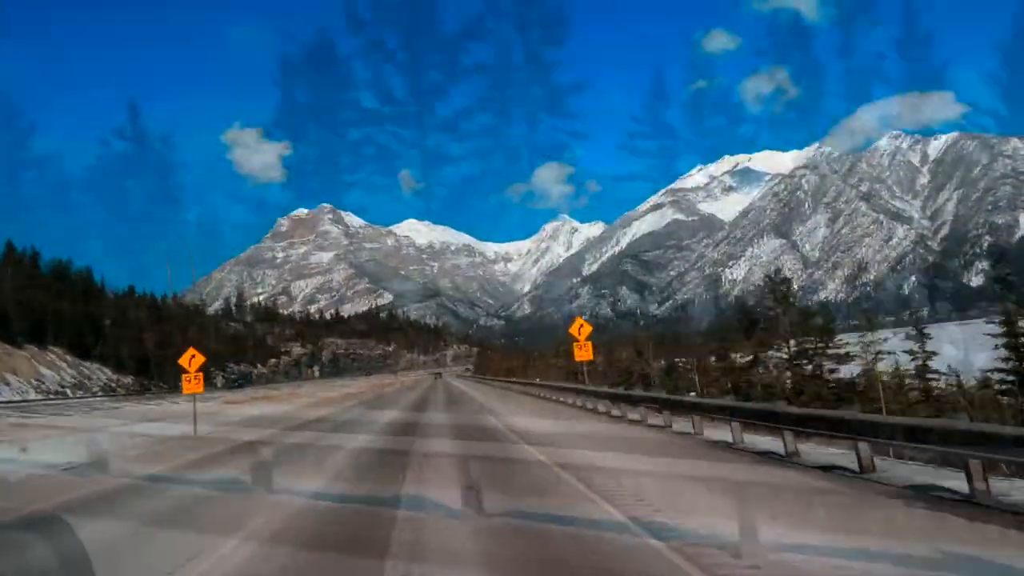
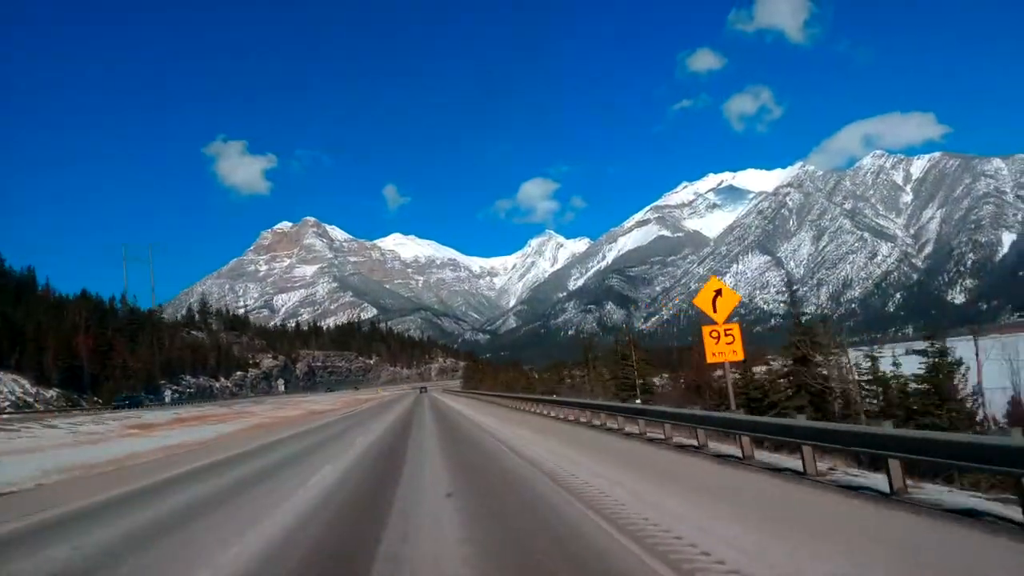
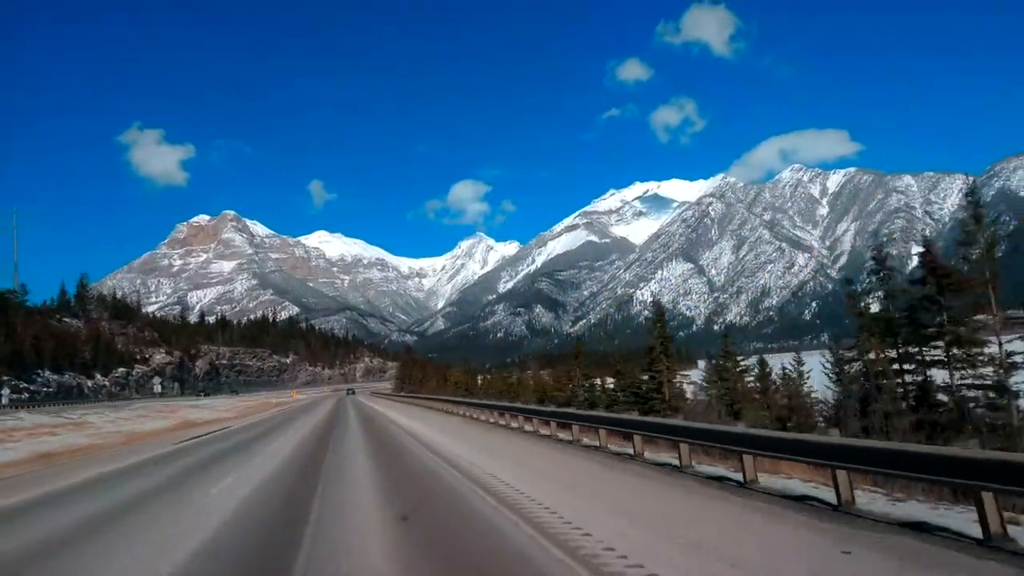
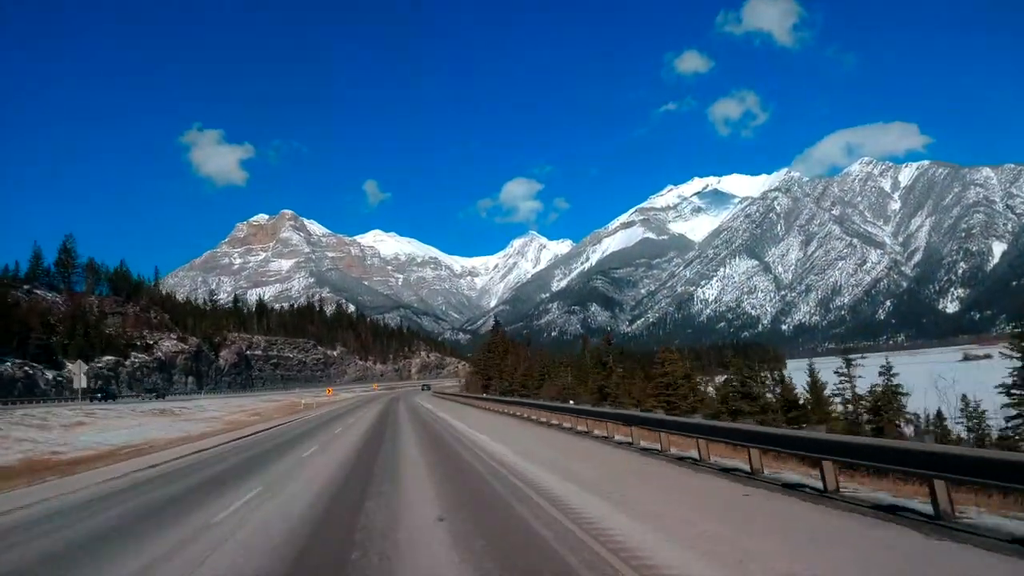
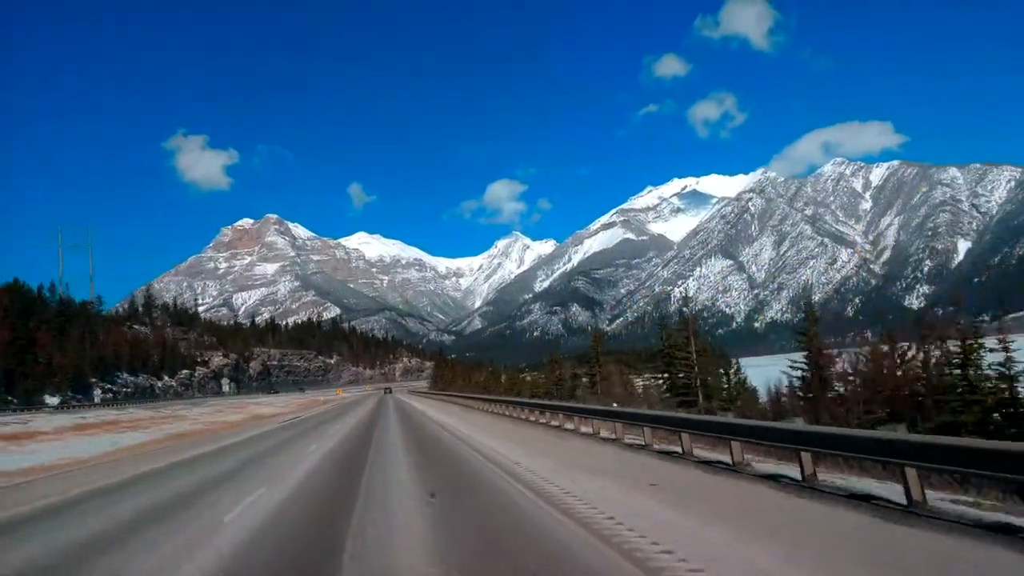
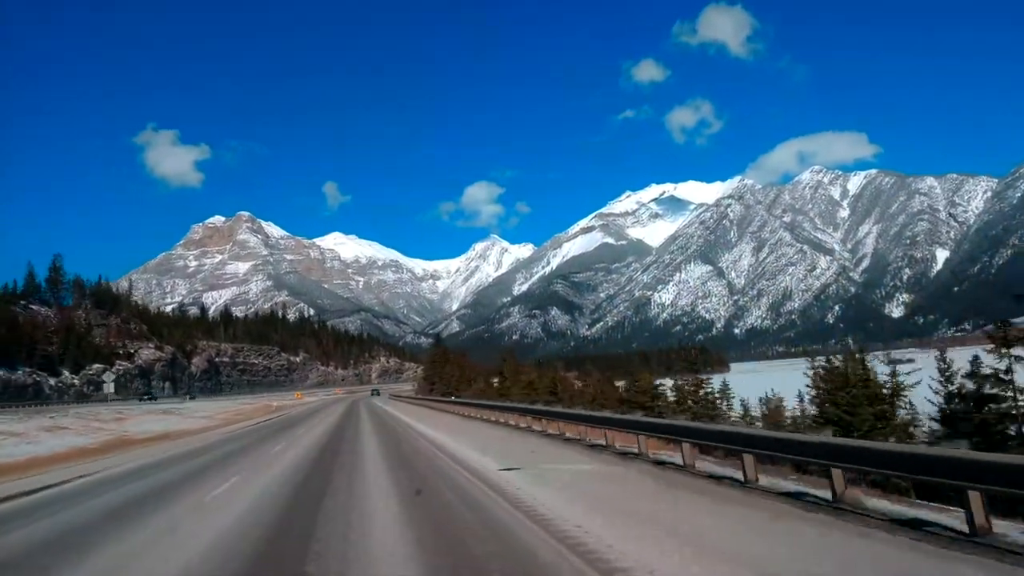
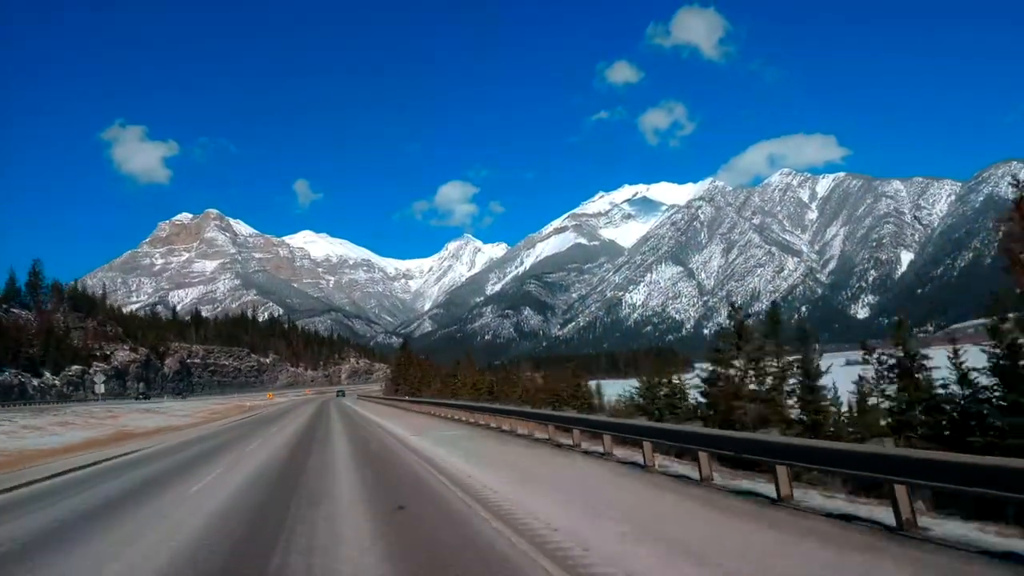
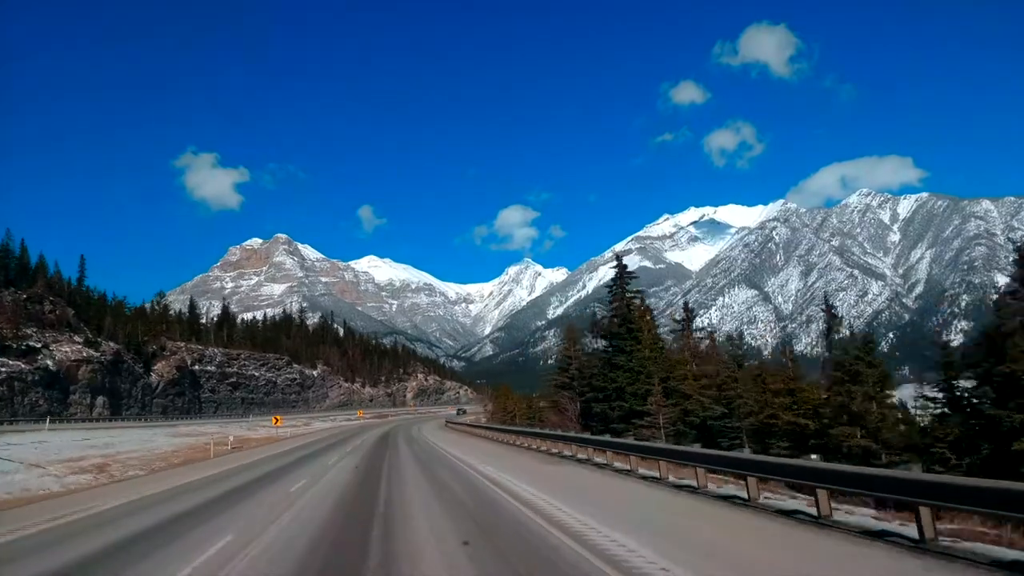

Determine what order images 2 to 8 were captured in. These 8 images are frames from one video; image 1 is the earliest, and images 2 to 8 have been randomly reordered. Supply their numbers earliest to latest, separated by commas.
2, 5, 3, 7, 6, 4, 8
